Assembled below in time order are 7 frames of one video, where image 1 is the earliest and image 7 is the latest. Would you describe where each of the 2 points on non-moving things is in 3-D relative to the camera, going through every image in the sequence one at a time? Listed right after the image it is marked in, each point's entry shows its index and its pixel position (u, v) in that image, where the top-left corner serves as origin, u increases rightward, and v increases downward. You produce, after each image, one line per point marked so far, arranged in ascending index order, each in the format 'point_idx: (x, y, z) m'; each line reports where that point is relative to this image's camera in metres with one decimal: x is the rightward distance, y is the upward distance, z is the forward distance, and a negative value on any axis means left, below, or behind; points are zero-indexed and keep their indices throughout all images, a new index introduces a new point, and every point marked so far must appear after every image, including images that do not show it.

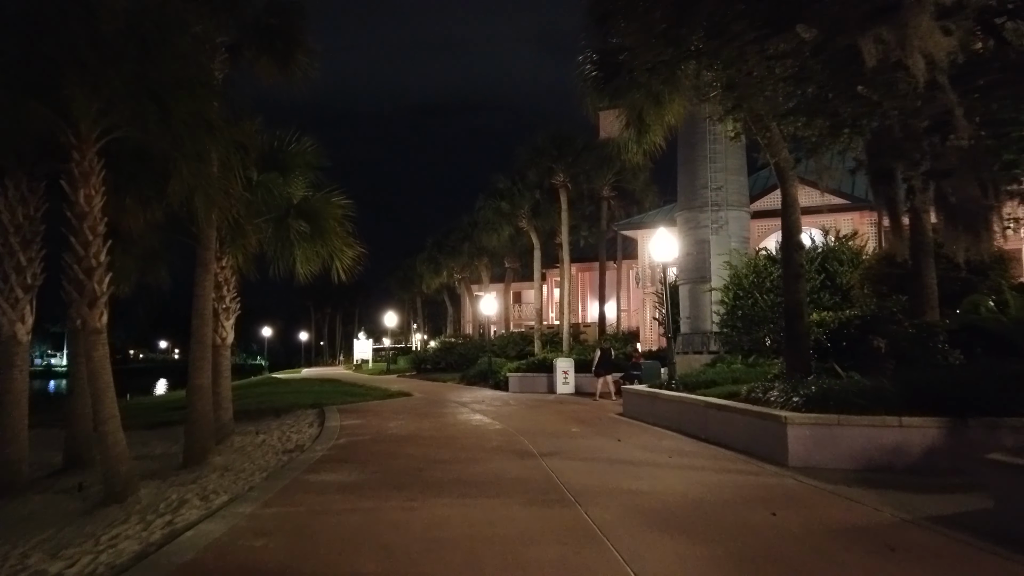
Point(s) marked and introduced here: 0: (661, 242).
0: (+3.5, +1.1, +16.6) m
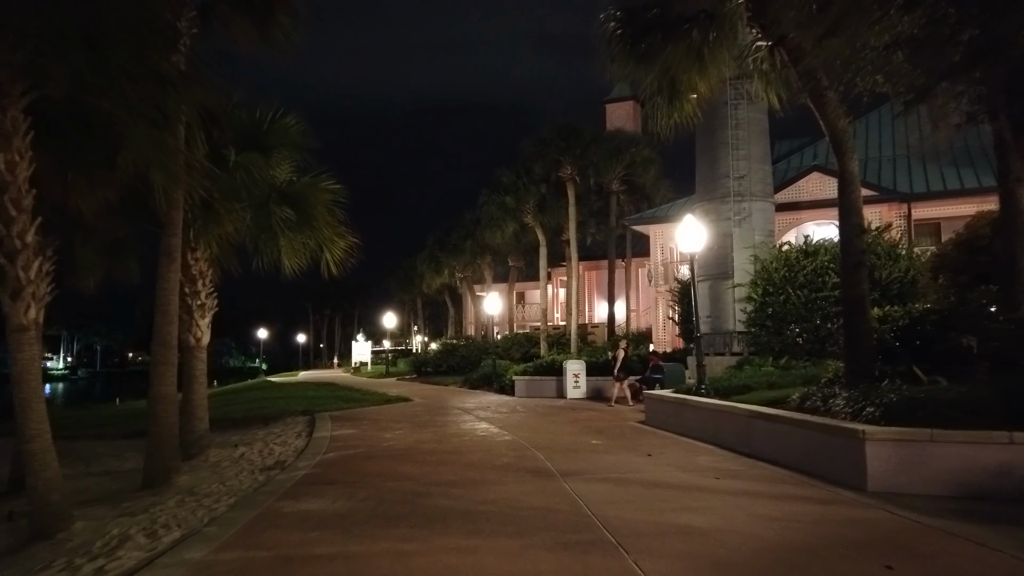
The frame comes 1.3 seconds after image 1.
0: (+3.7, +1.2, +14.9) m
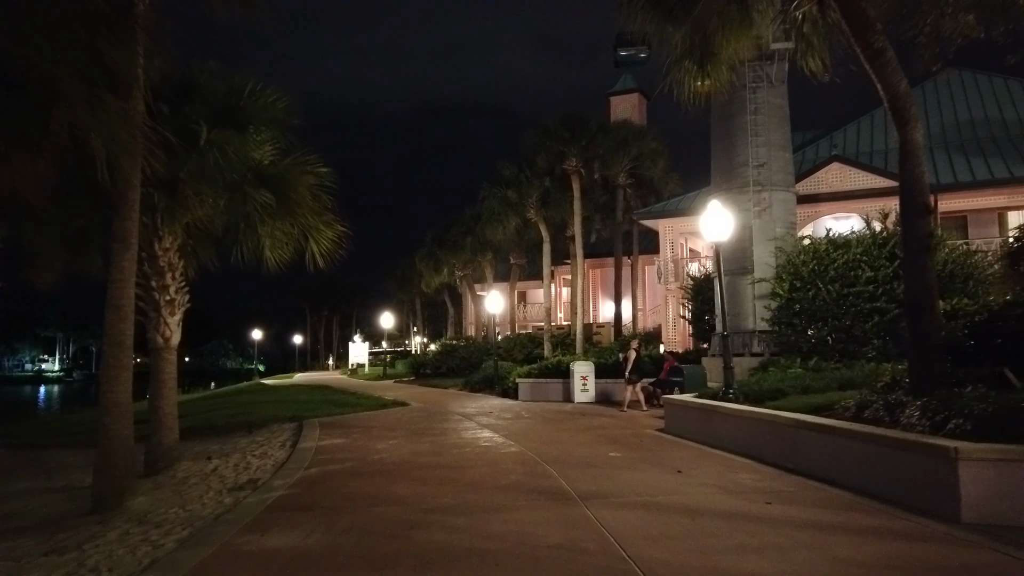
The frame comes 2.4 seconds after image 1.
0: (+3.8, +1.3, +13.4) m
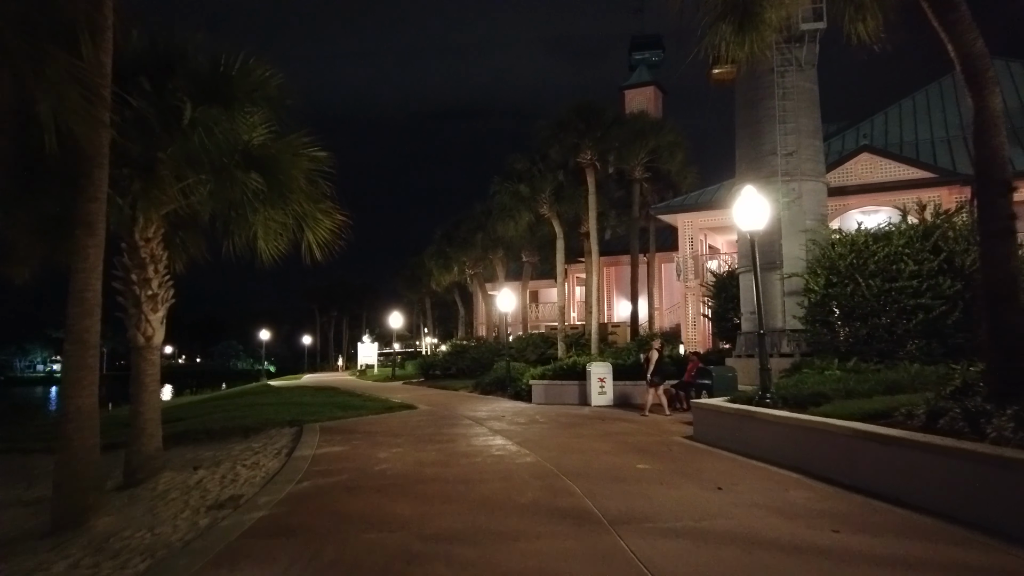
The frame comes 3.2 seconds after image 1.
0: (+4.0, +1.4, +12.2) m
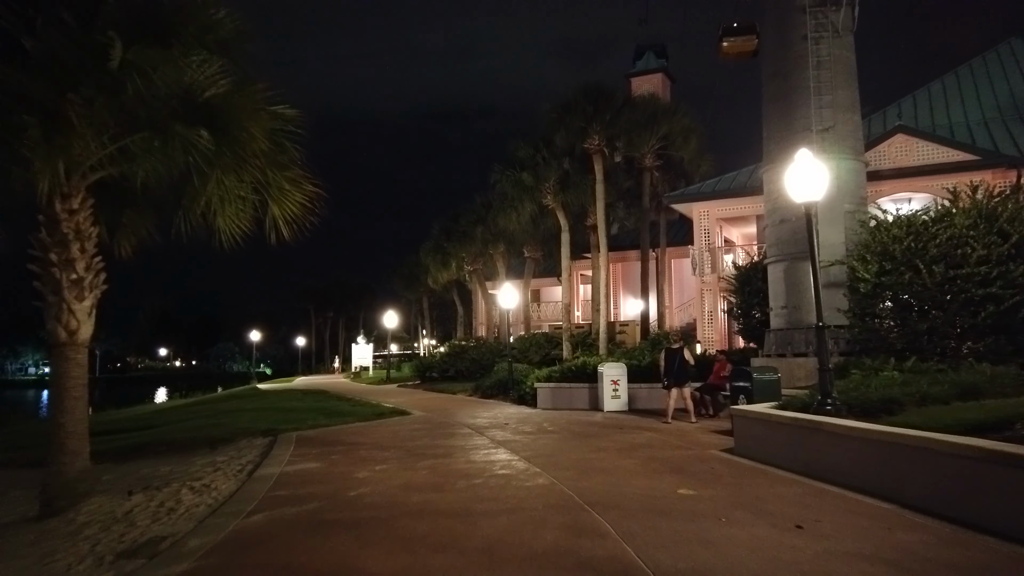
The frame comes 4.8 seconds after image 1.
0: (+4.1, +1.6, +10.1) m
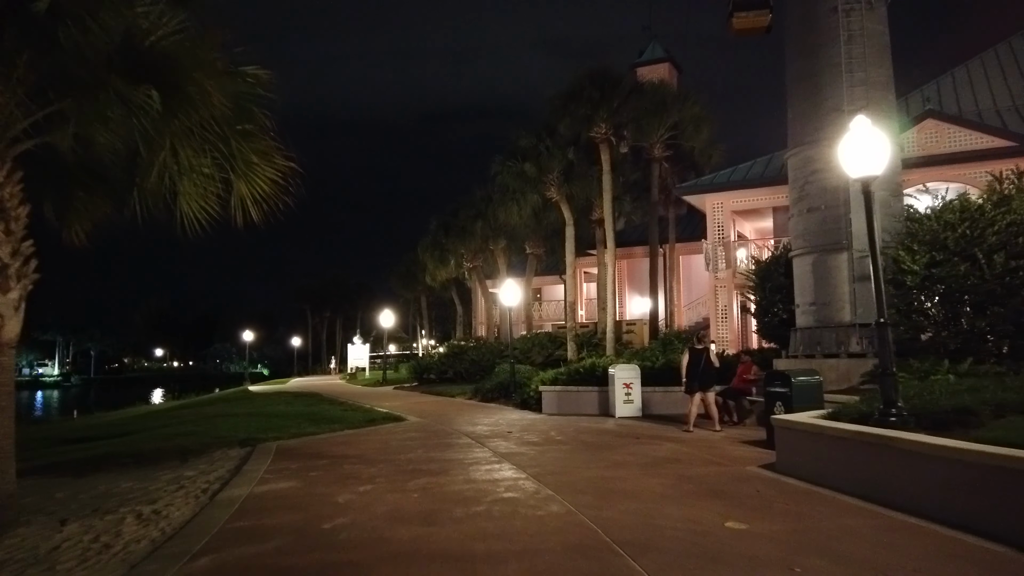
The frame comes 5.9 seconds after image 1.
0: (+4.2, +1.8, +8.6) m
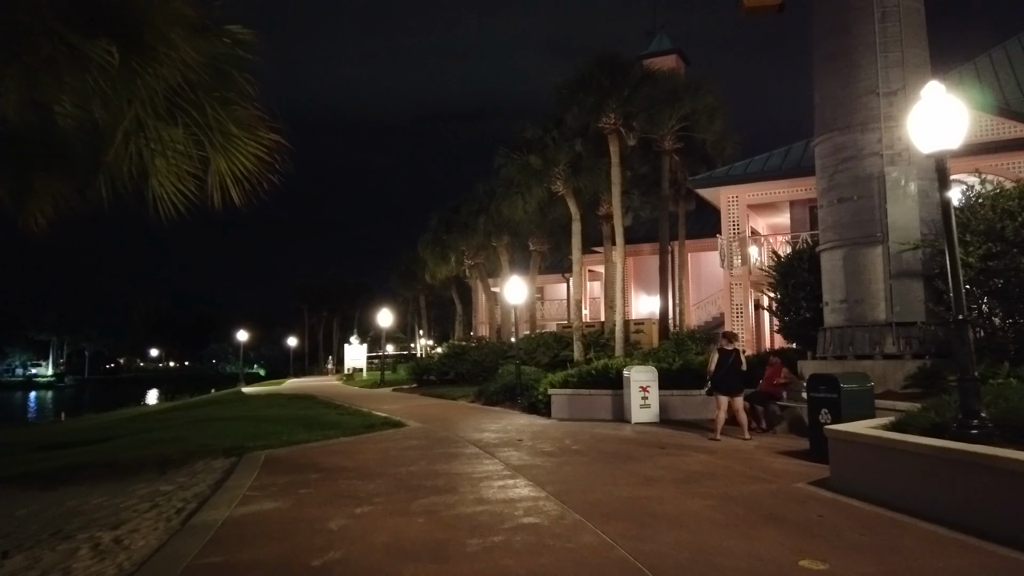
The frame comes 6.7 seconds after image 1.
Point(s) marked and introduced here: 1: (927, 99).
0: (+4.4, +1.8, +7.5) m
1: (+4.4, +2.0, +7.6) m
